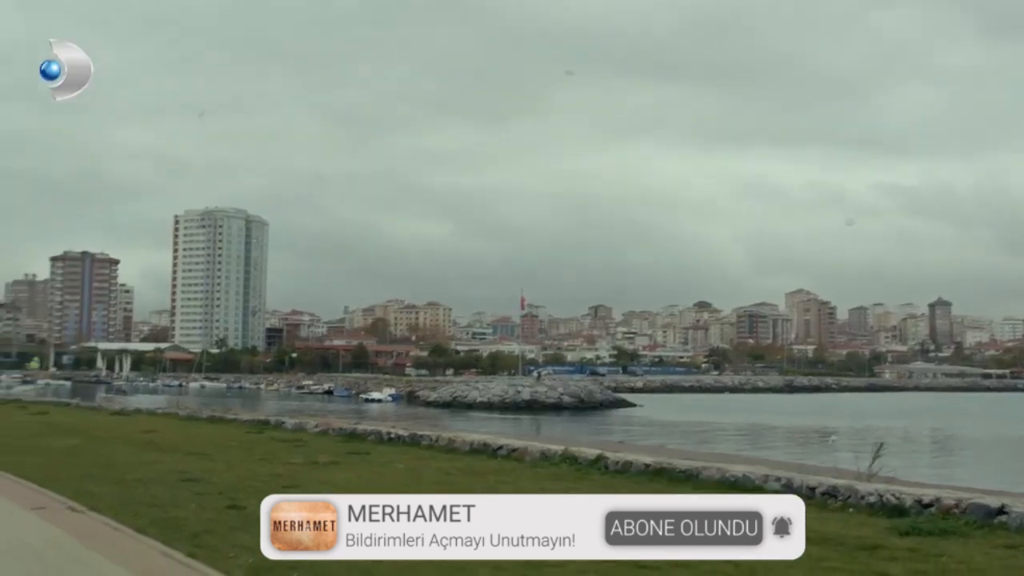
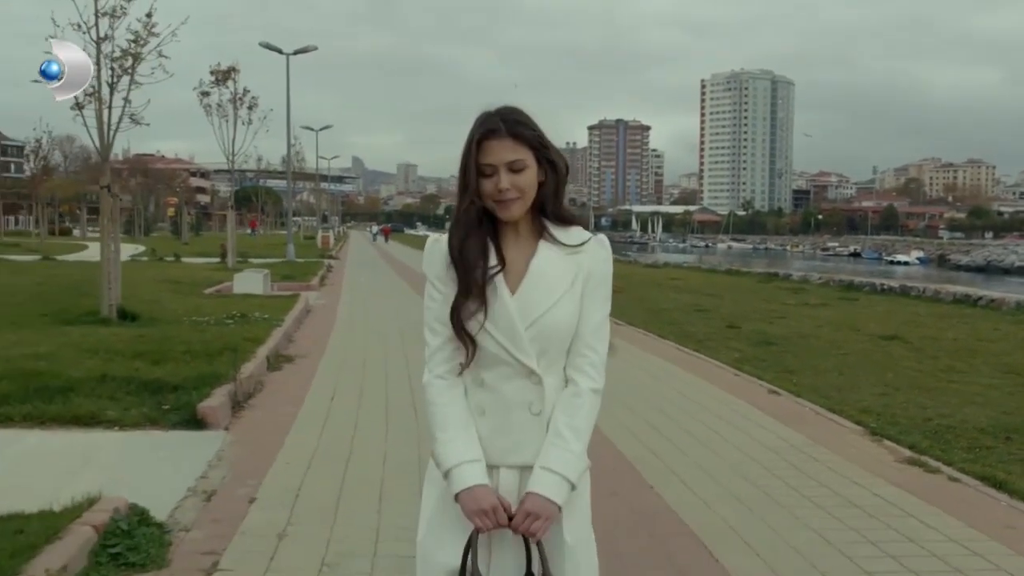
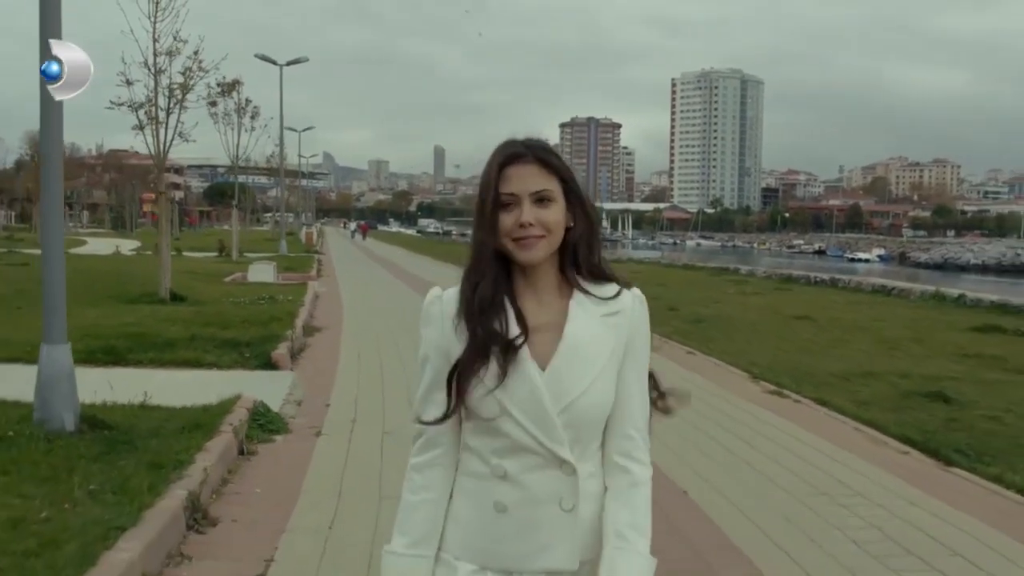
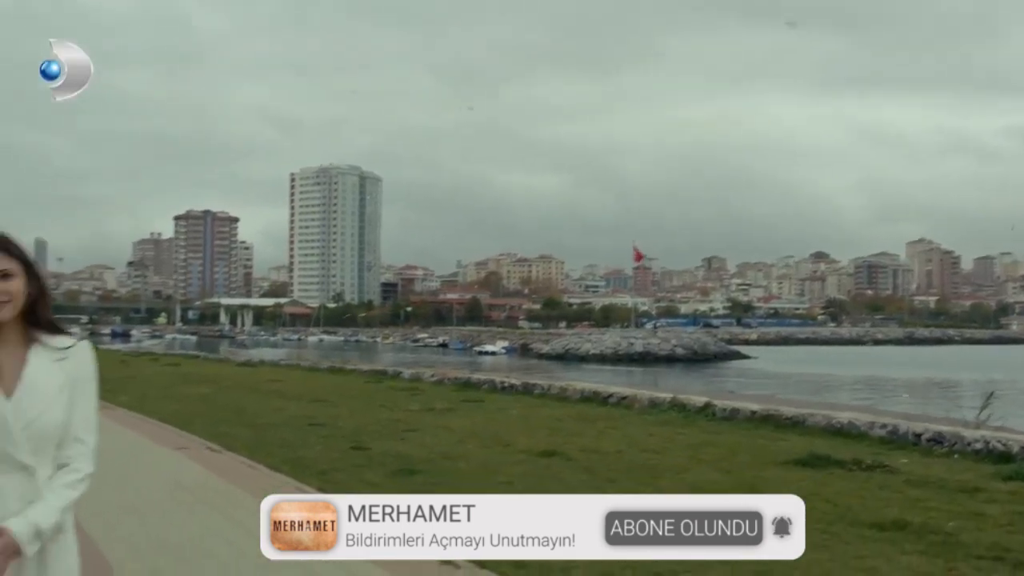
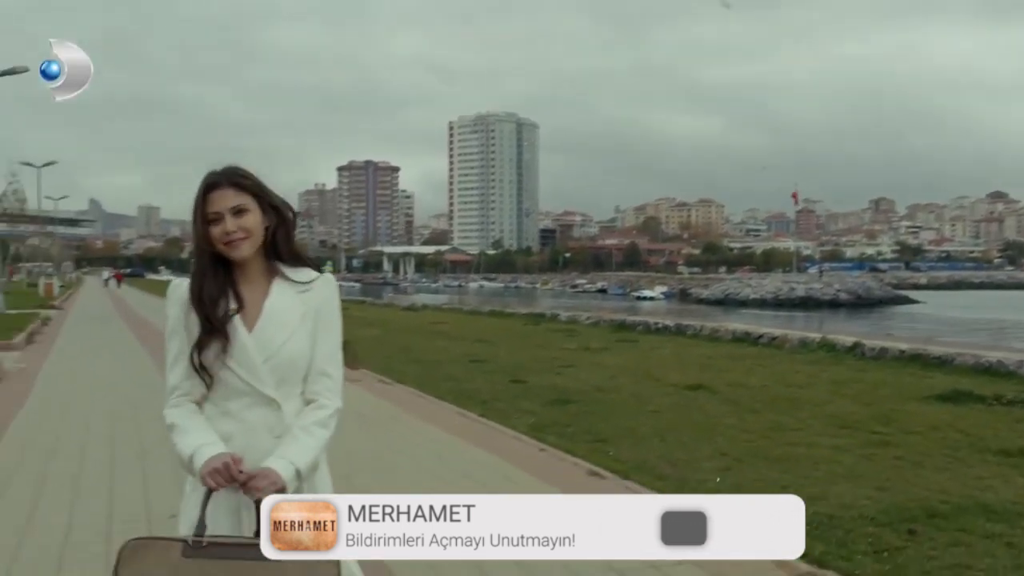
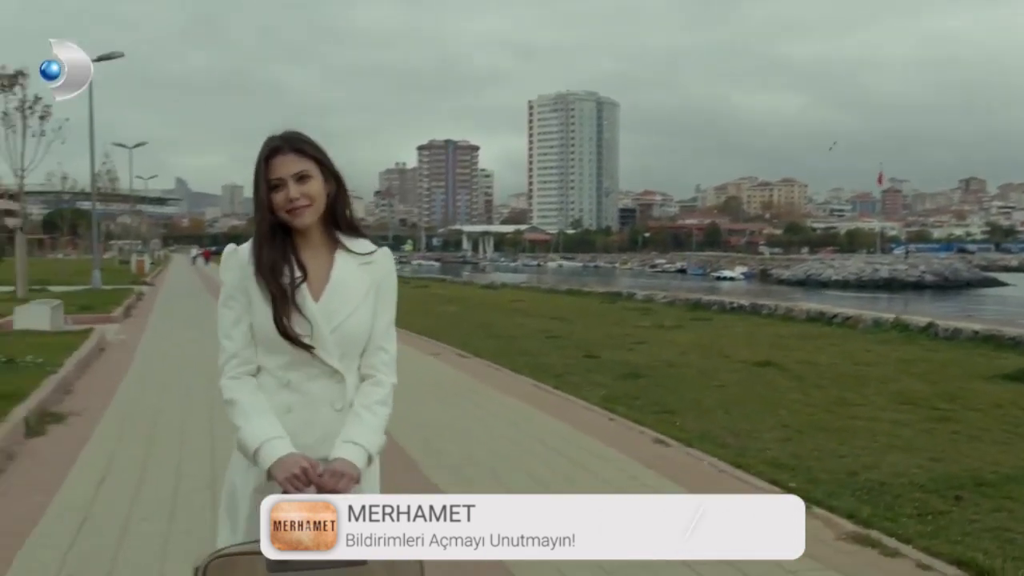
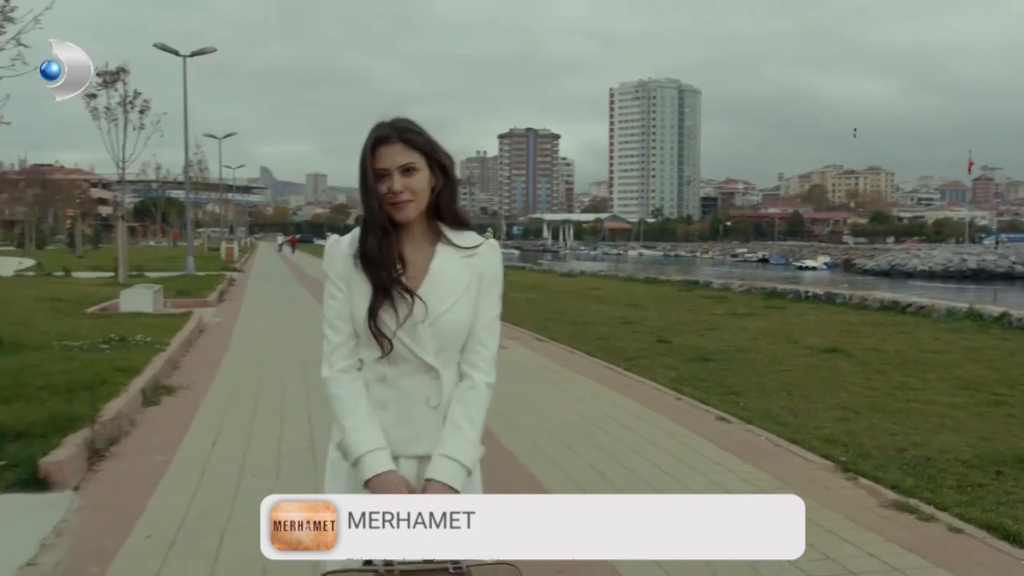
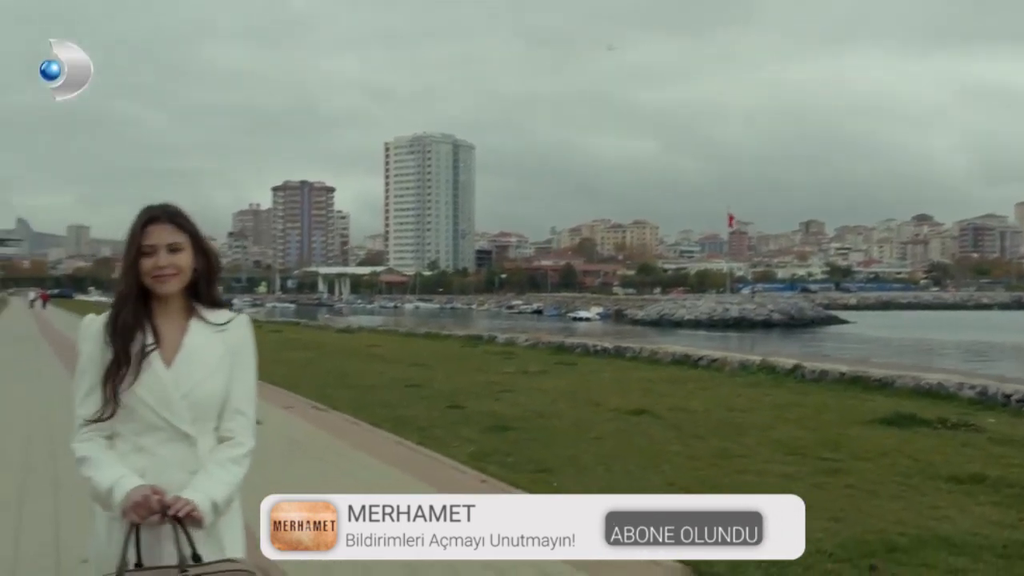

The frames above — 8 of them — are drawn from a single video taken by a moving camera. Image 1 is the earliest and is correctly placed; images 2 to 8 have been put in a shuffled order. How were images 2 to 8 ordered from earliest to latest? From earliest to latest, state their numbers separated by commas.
4, 8, 5, 6, 7, 2, 3
